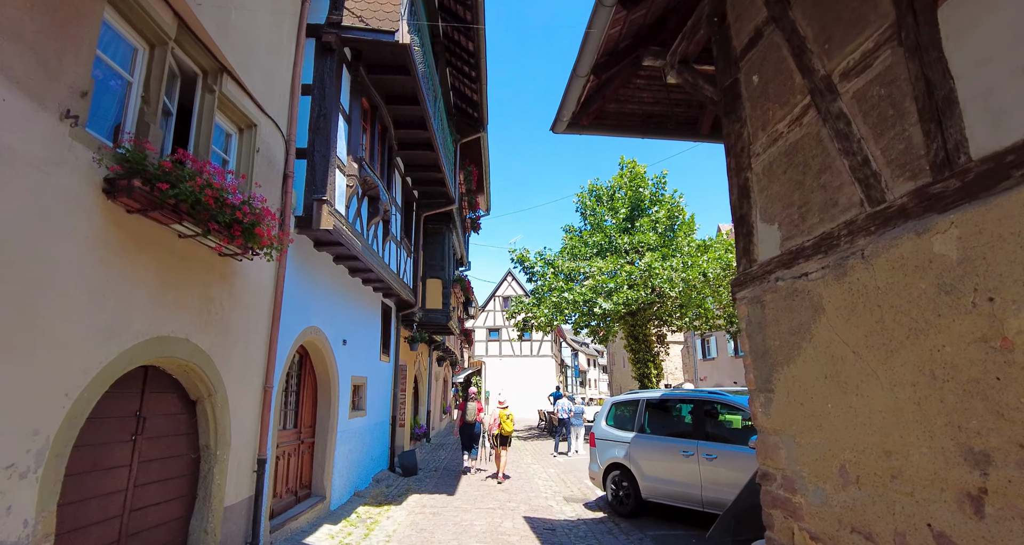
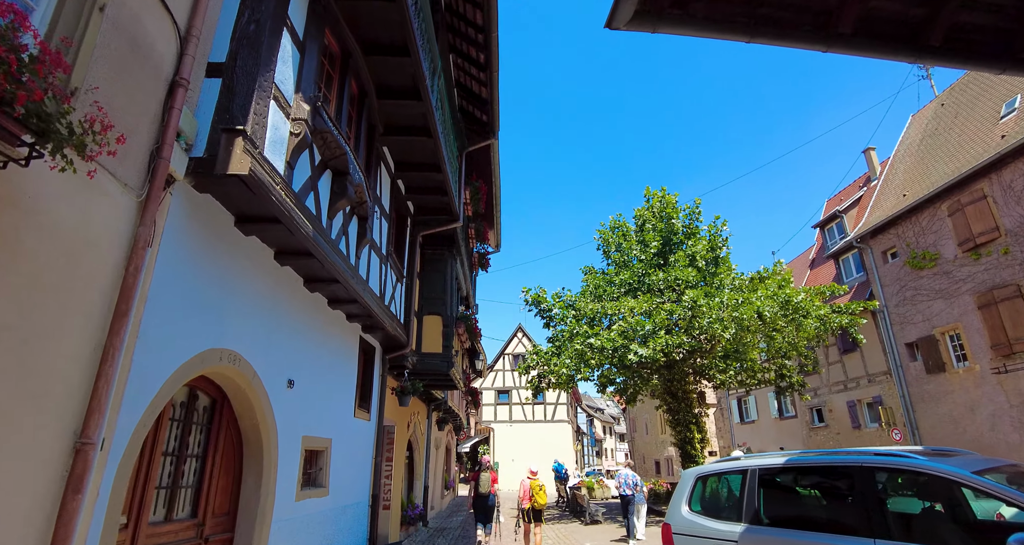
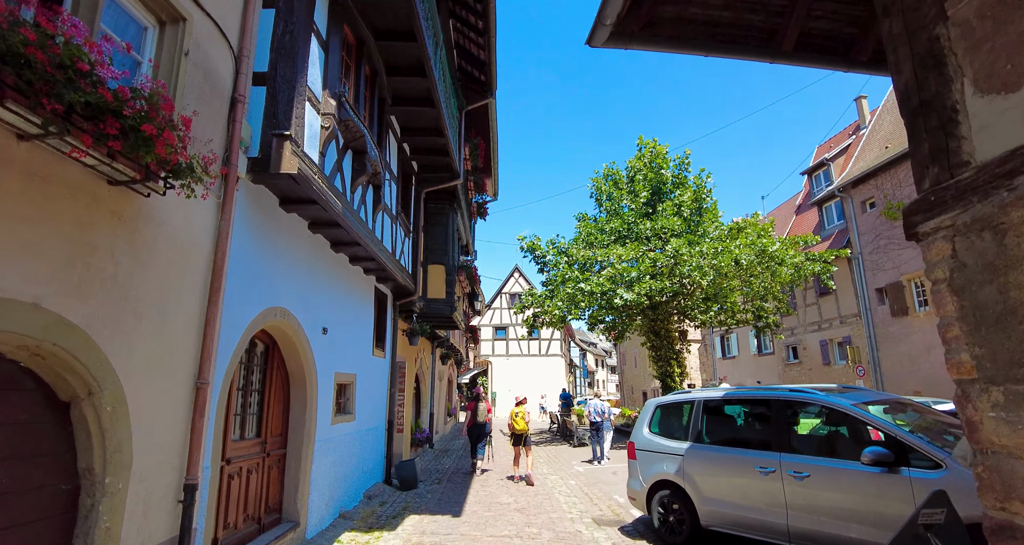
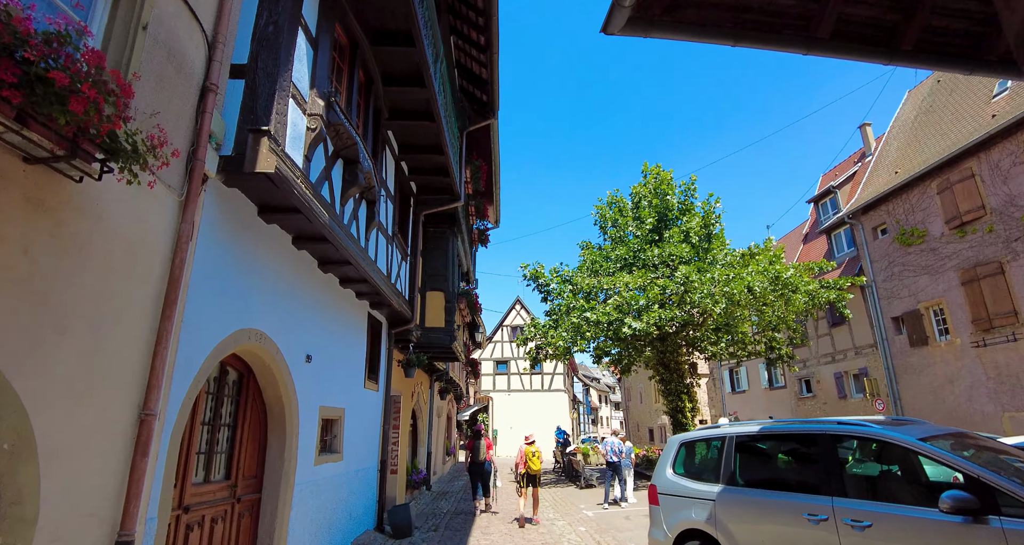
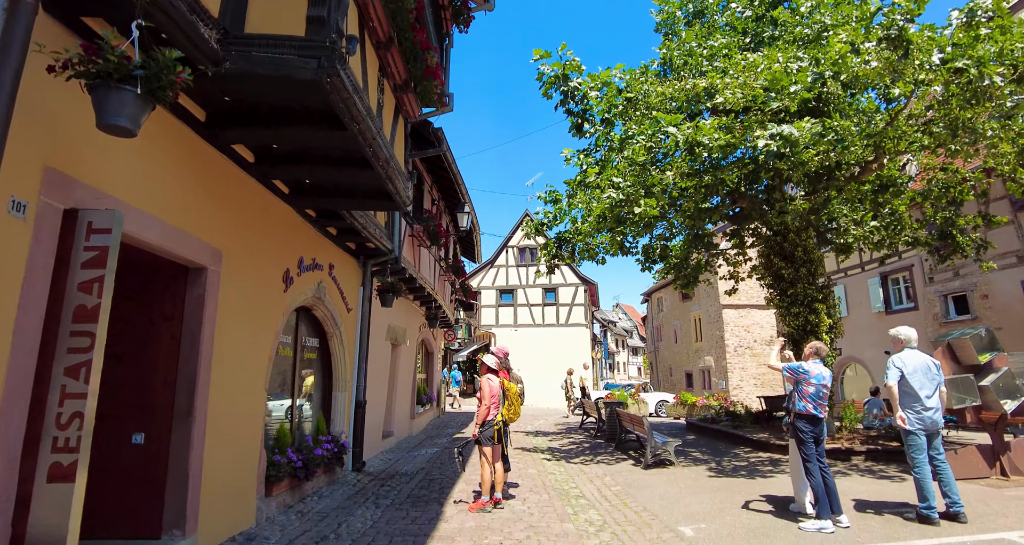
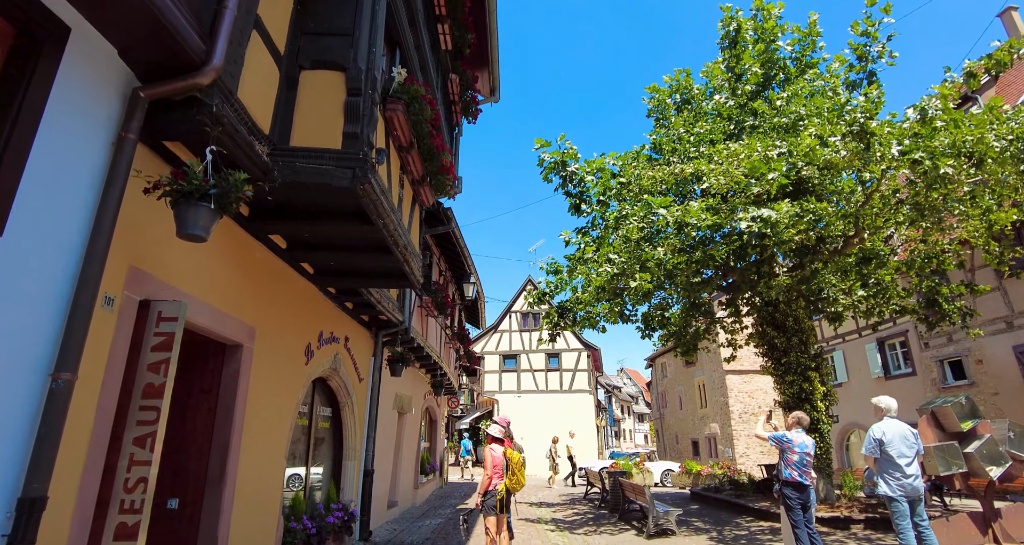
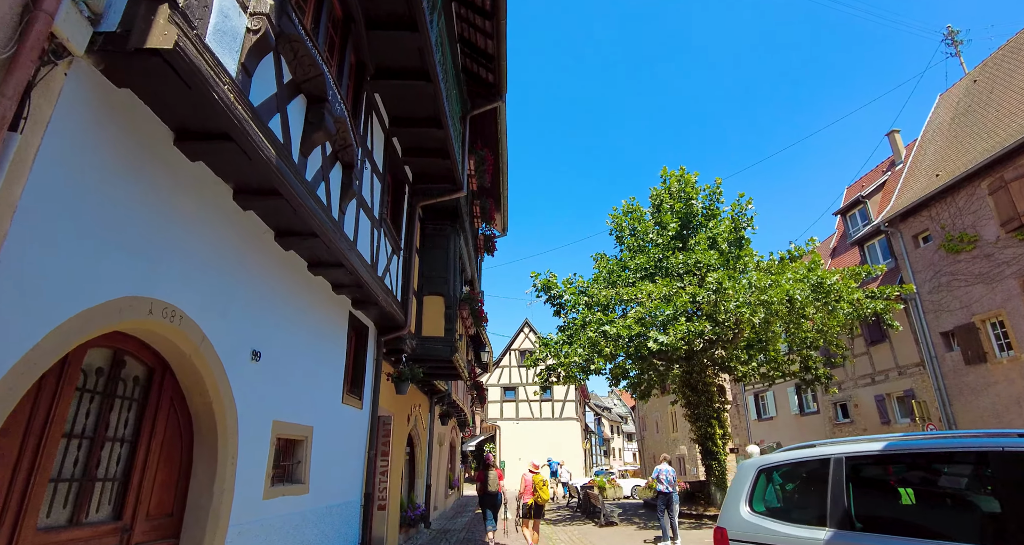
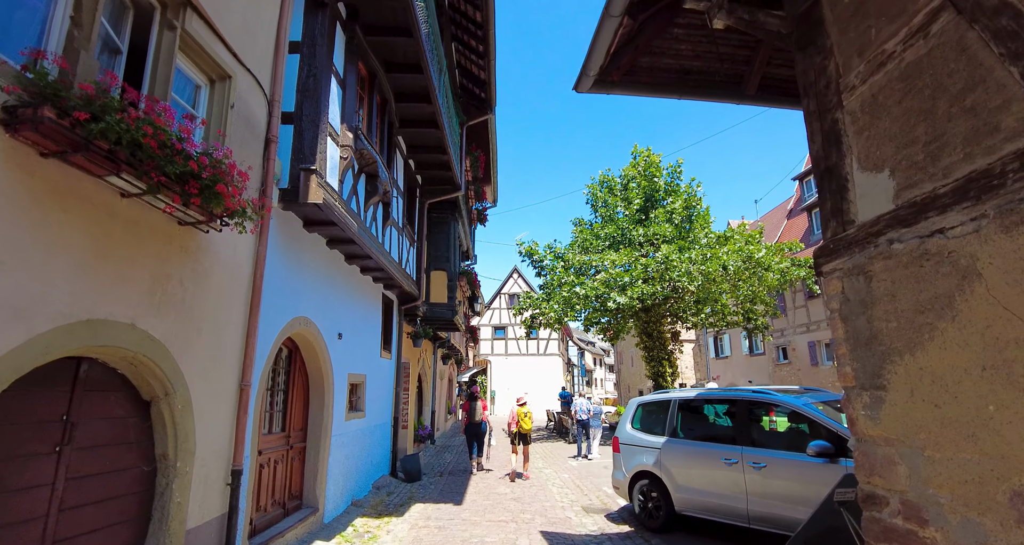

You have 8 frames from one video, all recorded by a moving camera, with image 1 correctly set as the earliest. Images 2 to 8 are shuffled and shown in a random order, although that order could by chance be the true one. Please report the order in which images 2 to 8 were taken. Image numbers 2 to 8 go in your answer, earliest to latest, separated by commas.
8, 3, 4, 2, 7, 6, 5
